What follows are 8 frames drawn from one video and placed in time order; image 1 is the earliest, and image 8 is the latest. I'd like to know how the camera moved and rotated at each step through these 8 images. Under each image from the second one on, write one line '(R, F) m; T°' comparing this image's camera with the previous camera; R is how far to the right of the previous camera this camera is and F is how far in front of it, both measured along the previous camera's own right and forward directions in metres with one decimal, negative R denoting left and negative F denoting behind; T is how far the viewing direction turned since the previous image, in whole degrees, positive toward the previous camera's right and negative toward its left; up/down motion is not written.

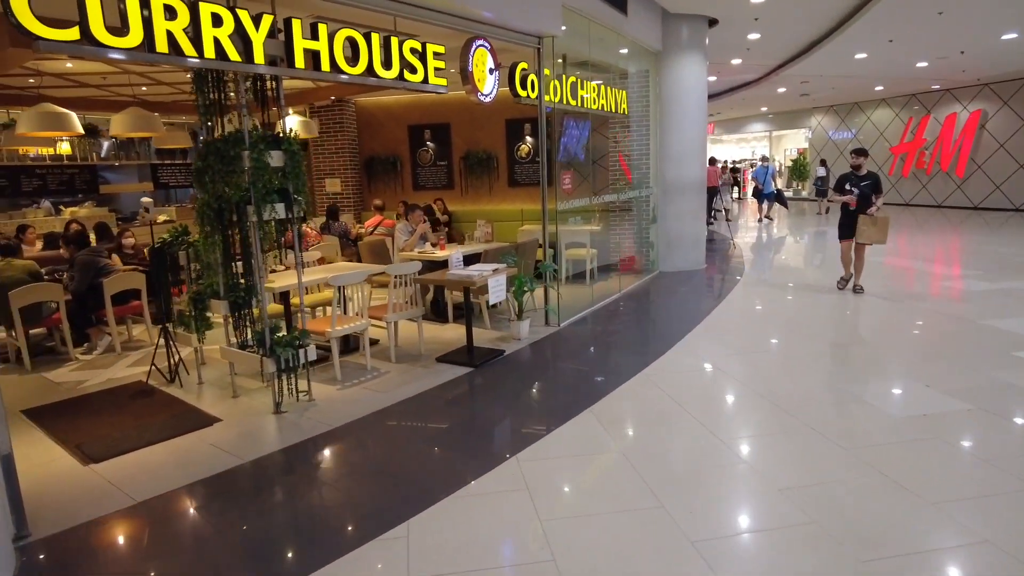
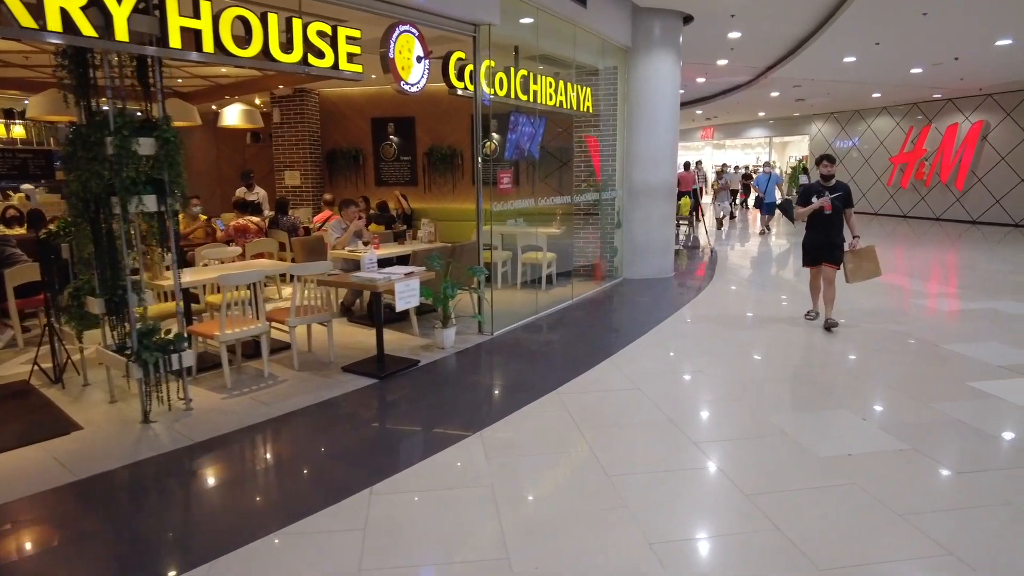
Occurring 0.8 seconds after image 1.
(+0.6, +0.3) m; -1°
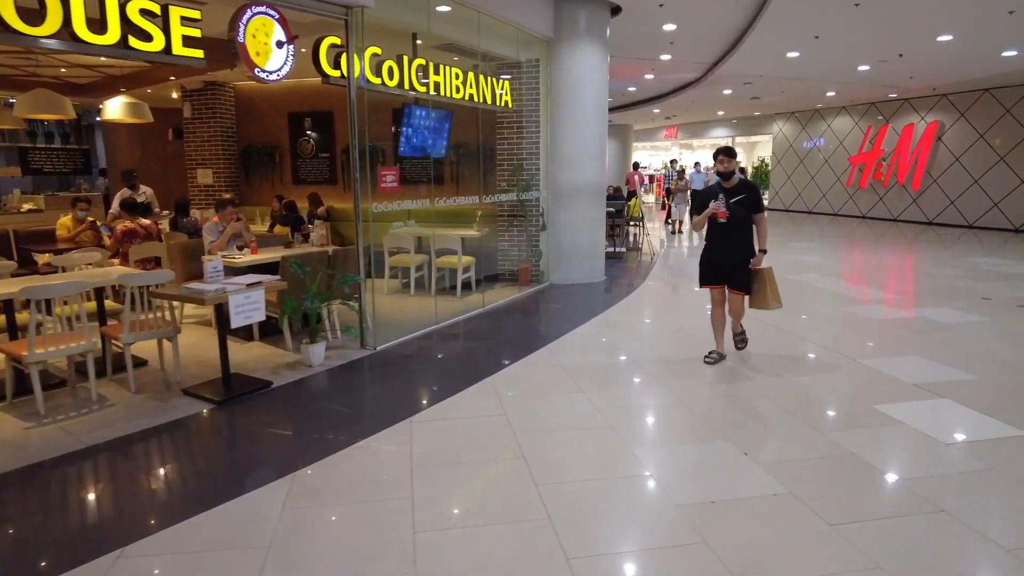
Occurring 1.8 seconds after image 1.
(+0.7, +0.4) m; +2°
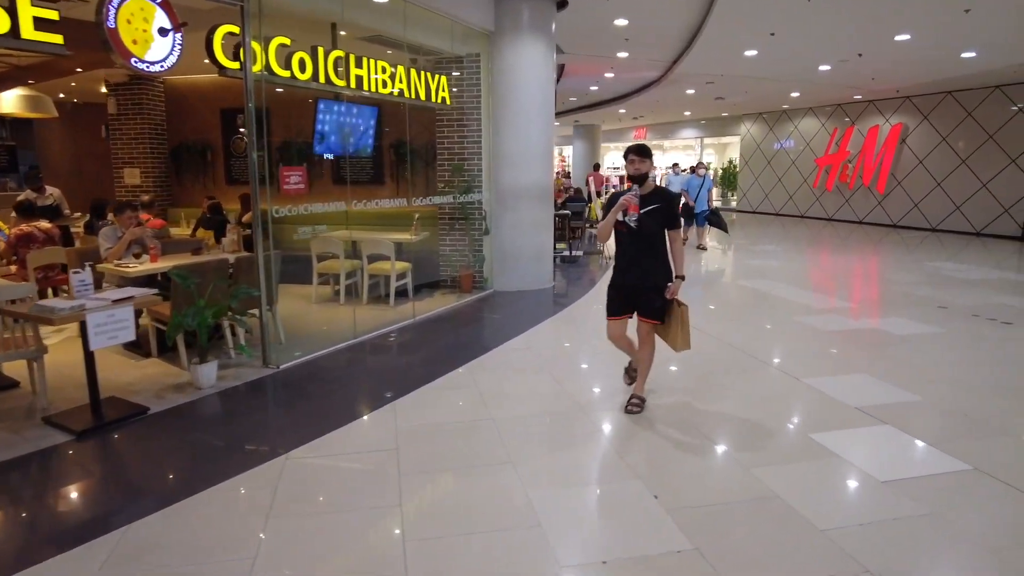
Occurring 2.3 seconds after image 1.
(+0.4, +0.4) m; +2°
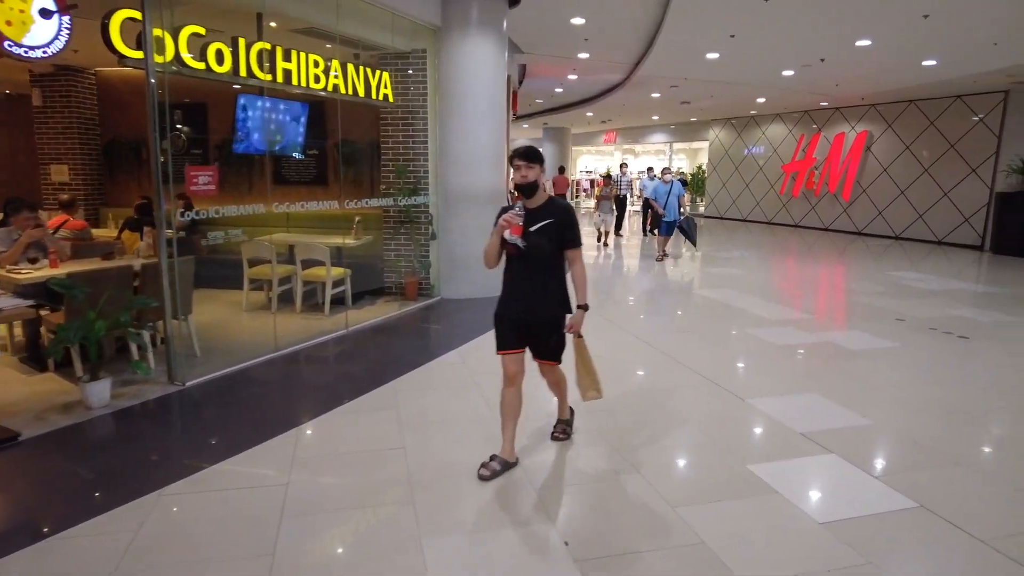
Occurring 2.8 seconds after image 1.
(+0.3, +0.3) m; +2°
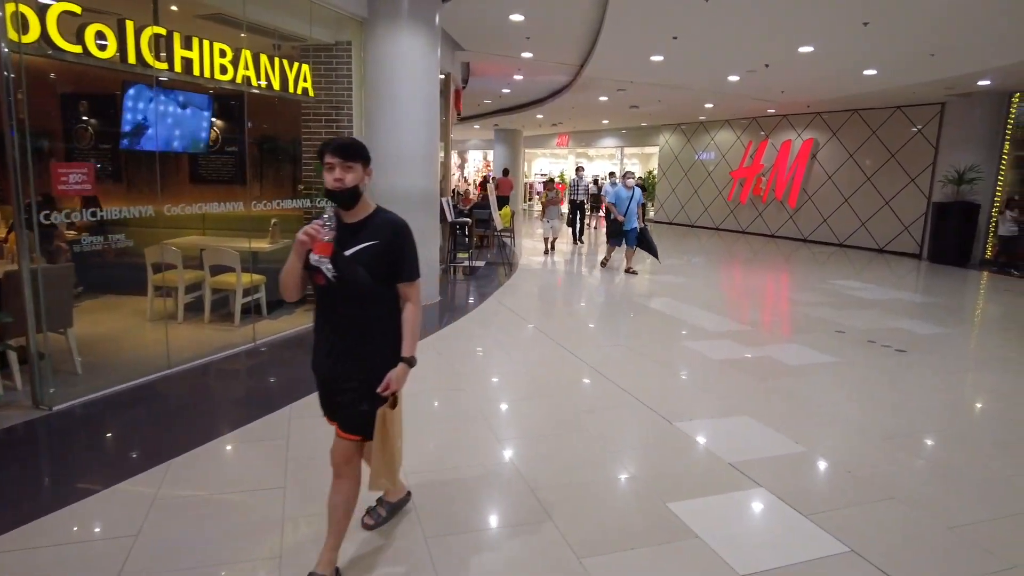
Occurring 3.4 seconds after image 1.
(+0.2, +0.3) m; +4°
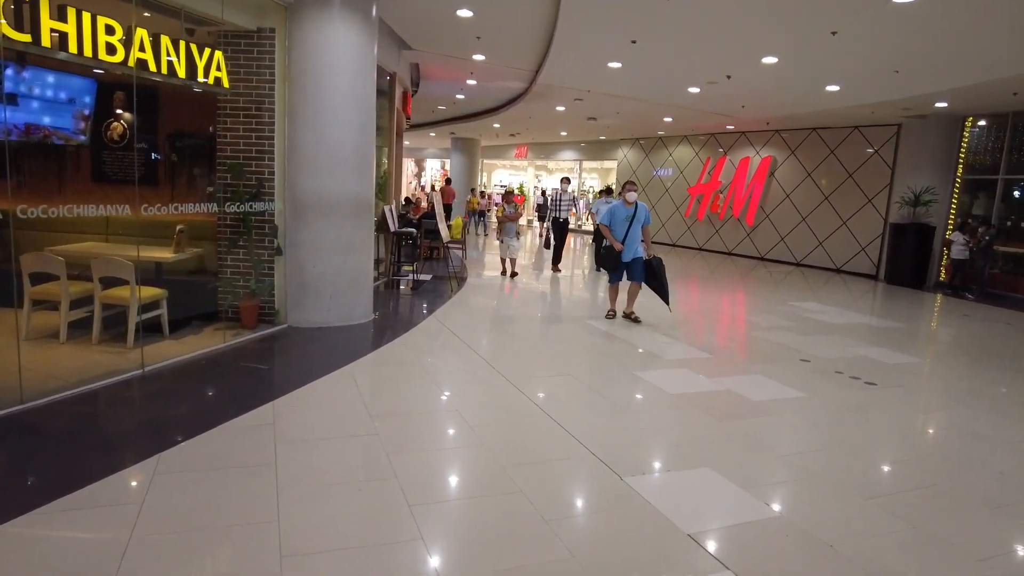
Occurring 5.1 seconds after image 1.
(+0.2, +0.6) m; +4°
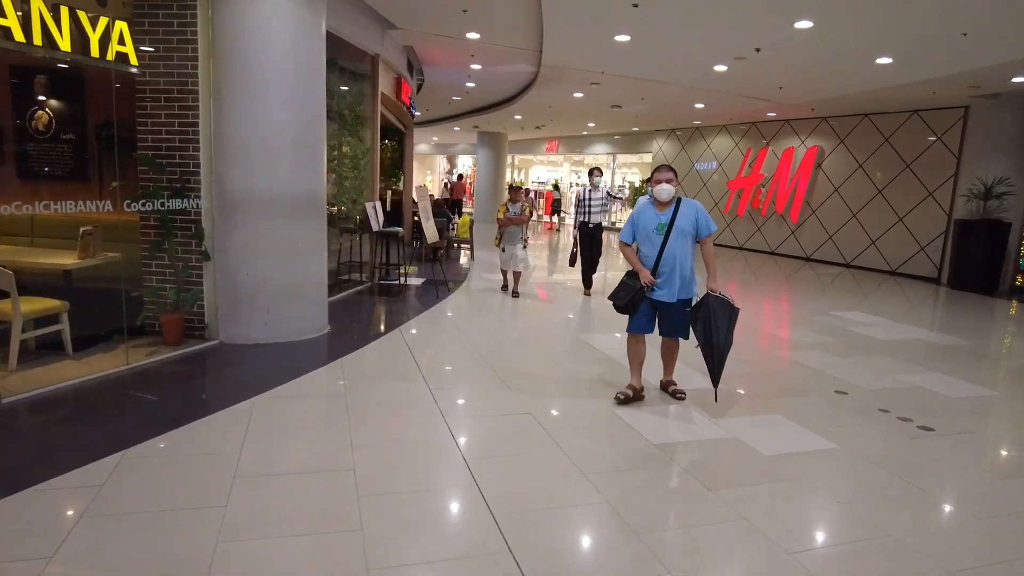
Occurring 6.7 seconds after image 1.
(+0.6, +0.9) m; -4°
